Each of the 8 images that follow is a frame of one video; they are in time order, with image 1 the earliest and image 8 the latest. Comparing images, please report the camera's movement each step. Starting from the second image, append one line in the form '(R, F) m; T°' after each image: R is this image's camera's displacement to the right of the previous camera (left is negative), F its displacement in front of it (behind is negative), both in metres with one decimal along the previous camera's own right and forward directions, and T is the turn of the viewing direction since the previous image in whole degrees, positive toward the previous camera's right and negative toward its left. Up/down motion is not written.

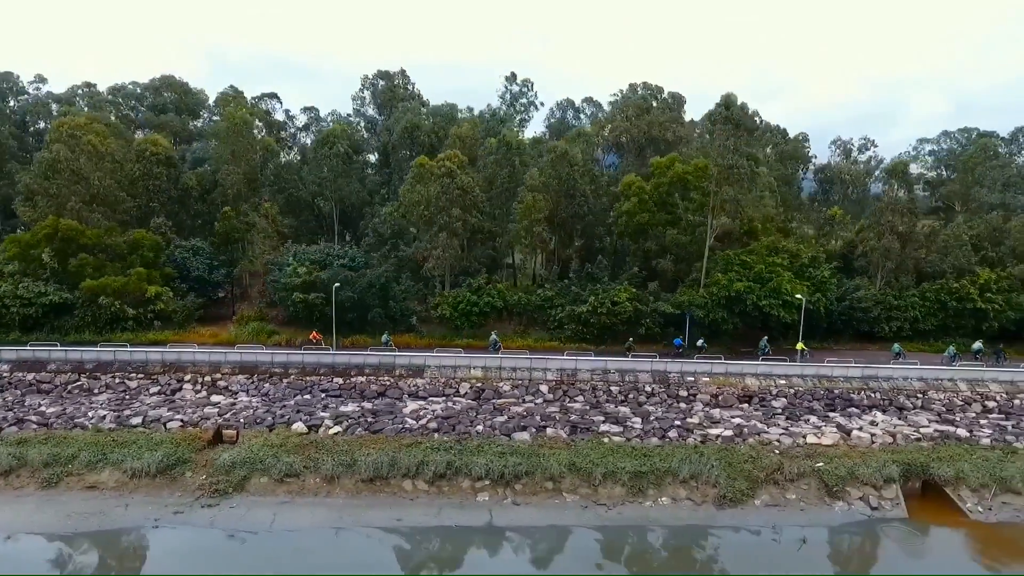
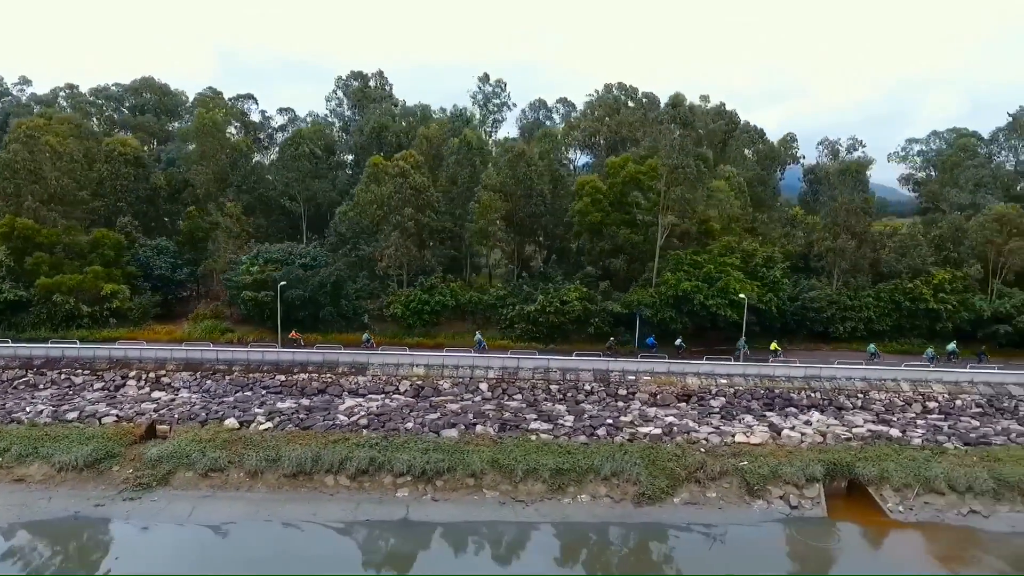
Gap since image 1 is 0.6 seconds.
(+3.2, -0.2) m; -1°
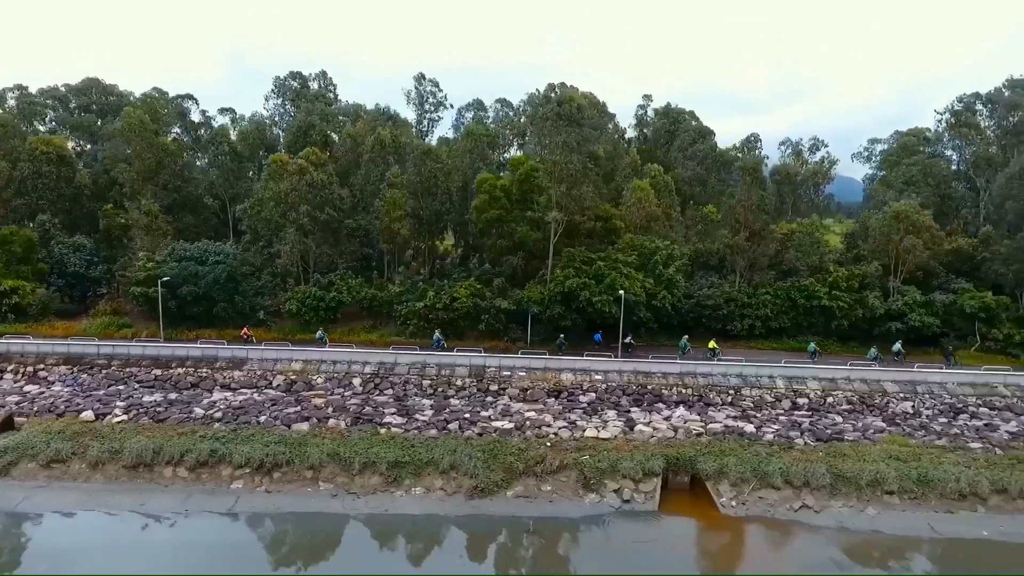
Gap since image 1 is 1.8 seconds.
(+6.3, -0.1) m; -1°
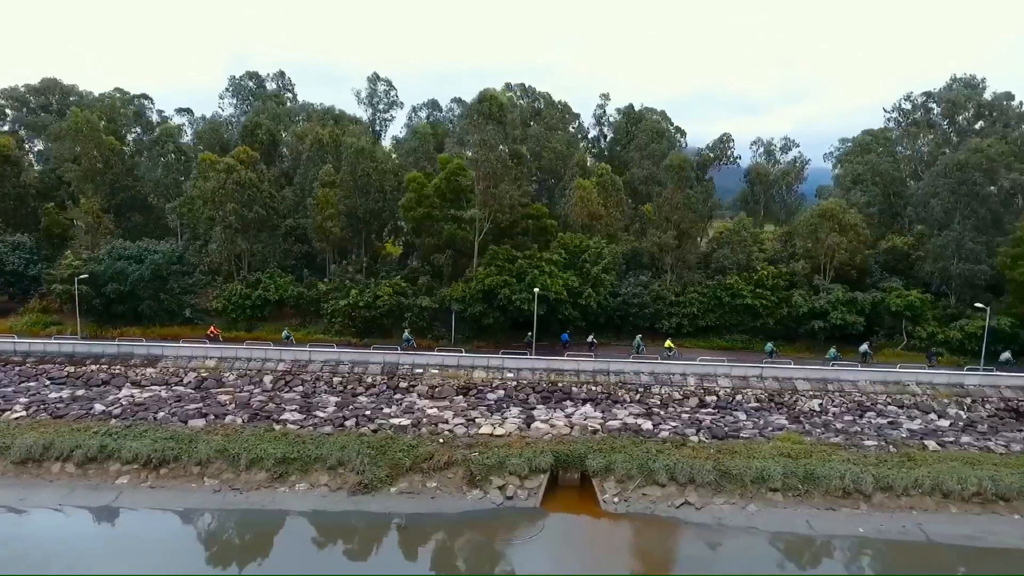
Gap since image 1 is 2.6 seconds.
(+4.3, 0.0) m; 0°
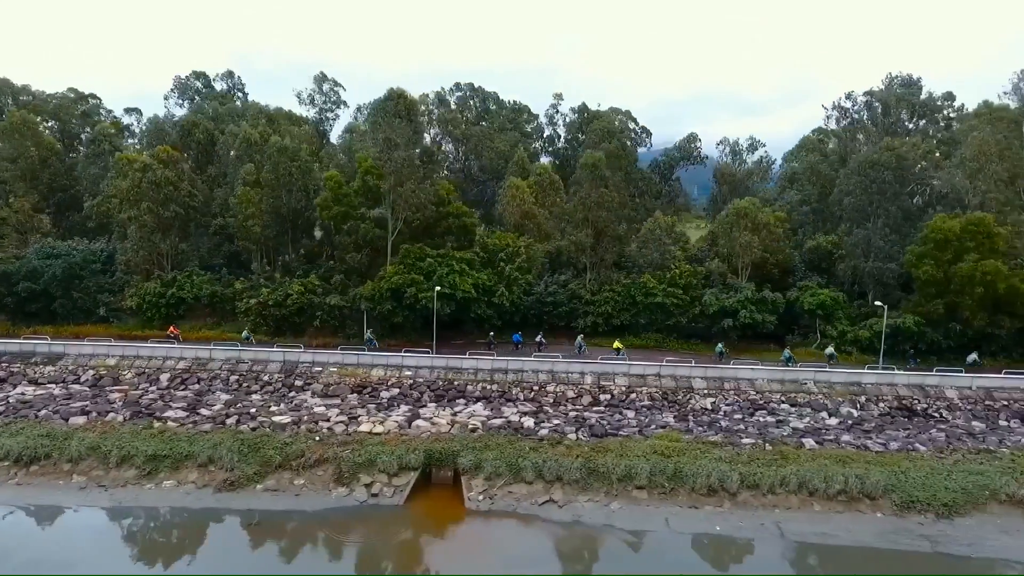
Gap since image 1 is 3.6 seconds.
(+5.0, 0.0) m; 0°
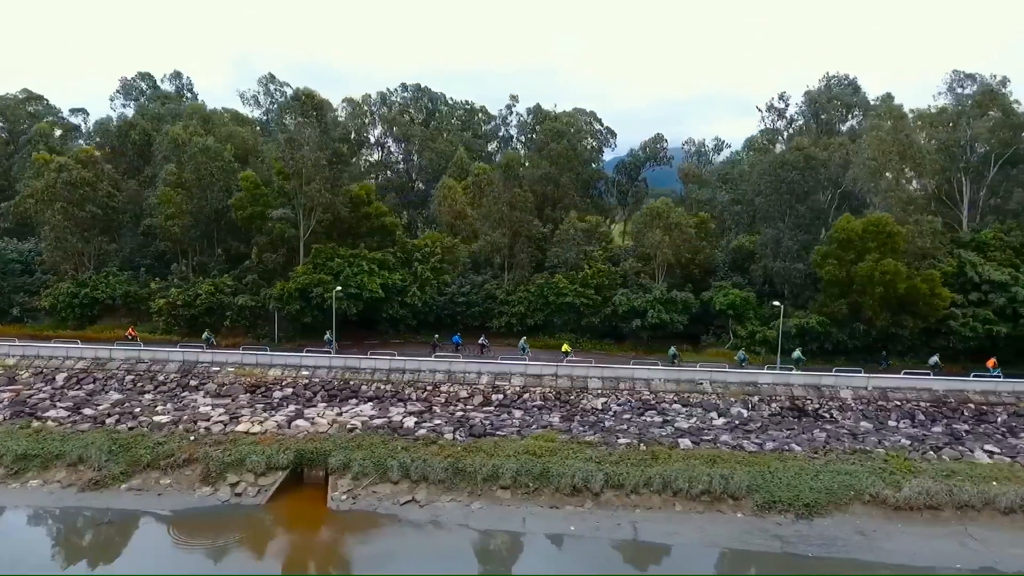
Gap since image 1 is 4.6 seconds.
(+5.0, 0.0) m; 0°
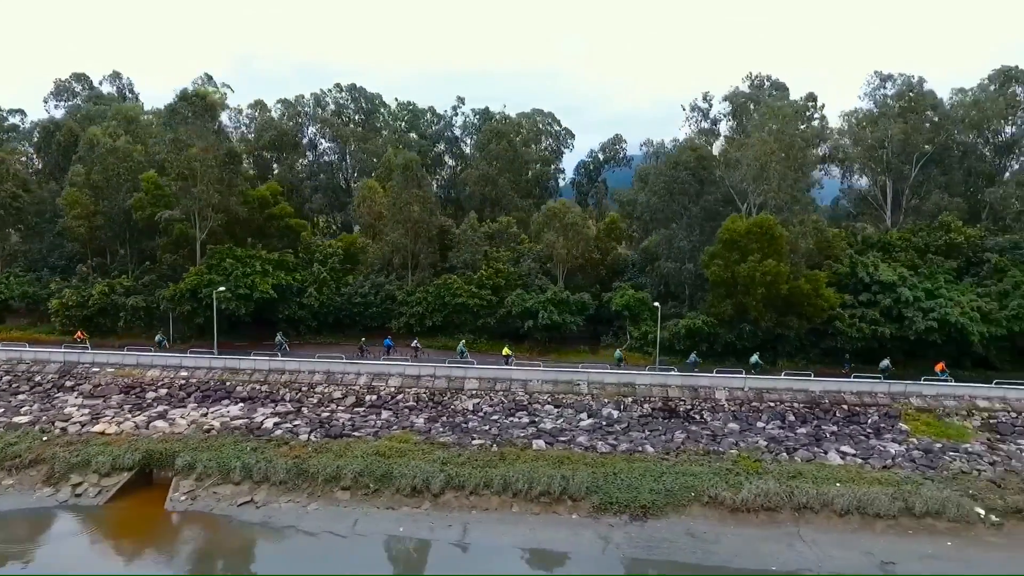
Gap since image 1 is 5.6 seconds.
(+5.8, +0.1) m; 0°
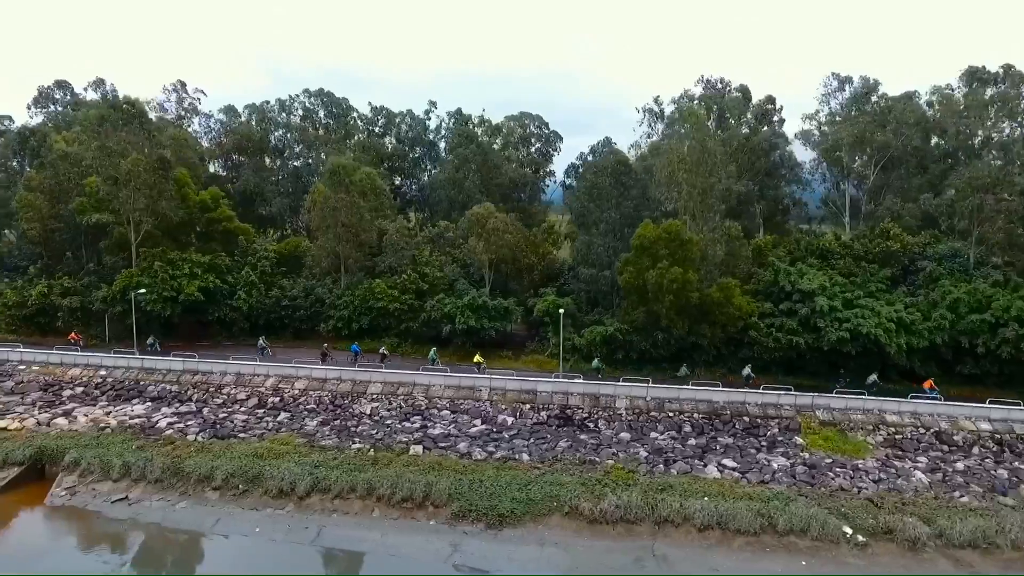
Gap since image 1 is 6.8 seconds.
(+5.9, +0.1) m; -3°
